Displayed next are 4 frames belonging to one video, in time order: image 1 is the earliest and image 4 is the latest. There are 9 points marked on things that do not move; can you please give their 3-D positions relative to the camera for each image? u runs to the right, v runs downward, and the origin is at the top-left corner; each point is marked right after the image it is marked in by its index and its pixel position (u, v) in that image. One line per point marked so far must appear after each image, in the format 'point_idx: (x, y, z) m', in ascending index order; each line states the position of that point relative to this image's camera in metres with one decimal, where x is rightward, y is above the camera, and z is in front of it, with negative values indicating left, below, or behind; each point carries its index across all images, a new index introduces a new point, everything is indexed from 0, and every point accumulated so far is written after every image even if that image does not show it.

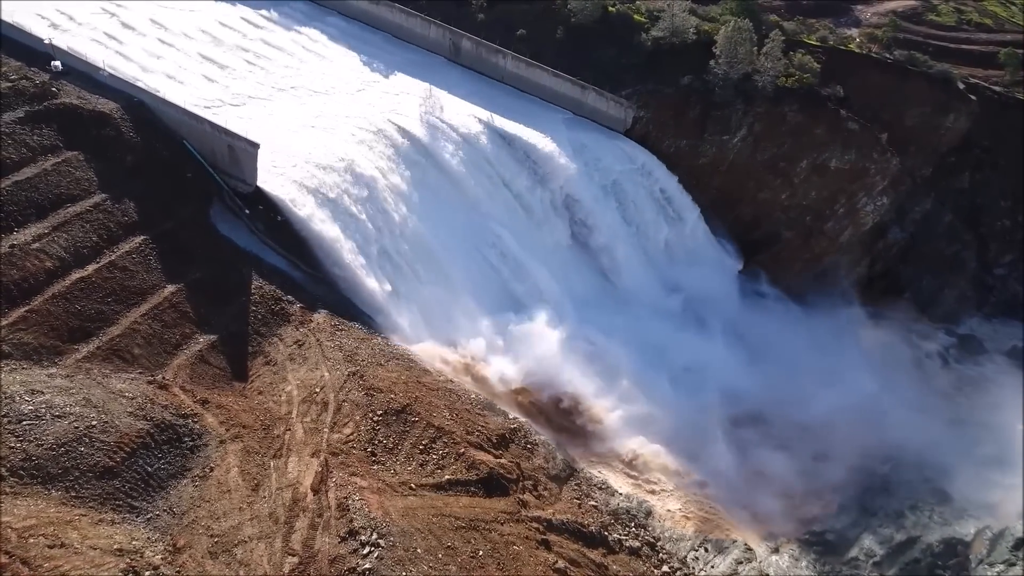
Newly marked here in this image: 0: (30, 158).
0: (-13.0, +3.5, +17.7) m
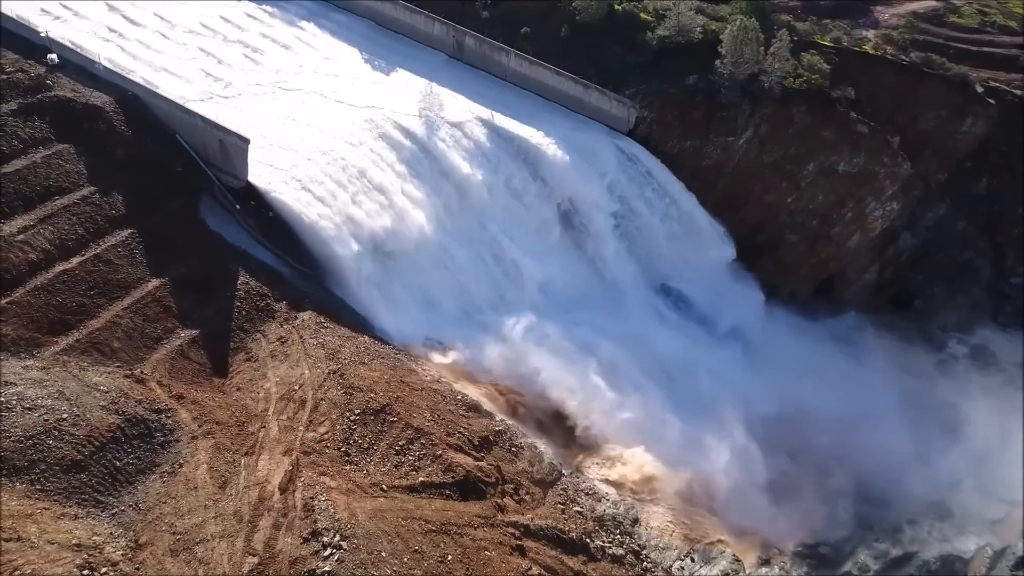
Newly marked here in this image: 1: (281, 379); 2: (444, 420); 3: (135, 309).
0: (-13.2, +3.7, +17.8) m
1: (-5.8, -2.2, +16.4) m
2: (-1.8, -3.3, +16.8) m
3: (-9.5, -0.5, +16.5) m
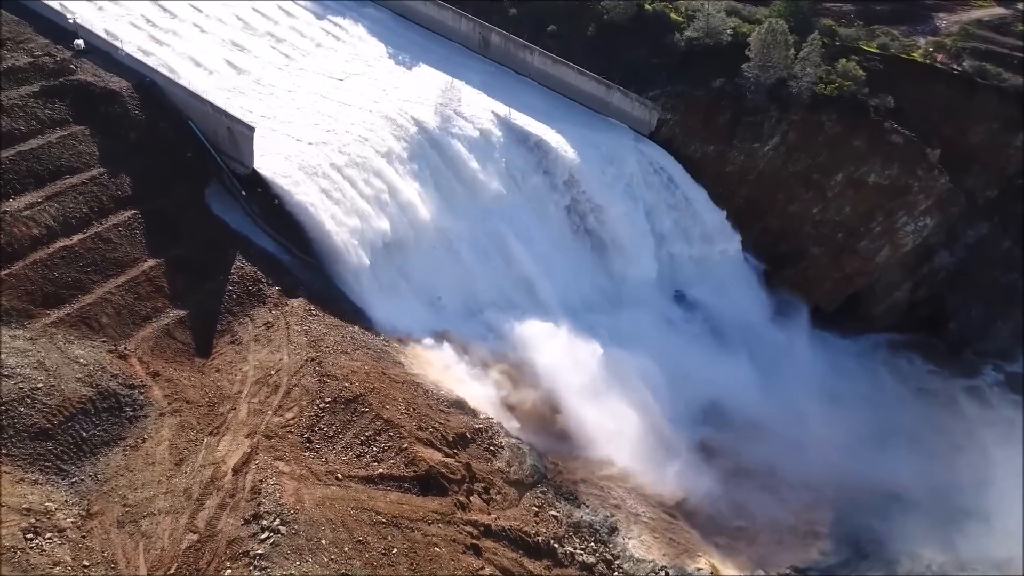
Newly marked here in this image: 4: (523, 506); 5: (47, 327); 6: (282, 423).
0: (-13.3, +4.4, +18.7) m
1: (-6.3, -1.9, +16.7) m
2: (-2.3, -3.2, +16.8) m
3: (-9.9, 0.0, +17.1) m
4: (+0.3, -5.4, +16.6) m
5: (-11.1, -0.9, +16.0) m
6: (-5.3, -3.2, +15.6) m
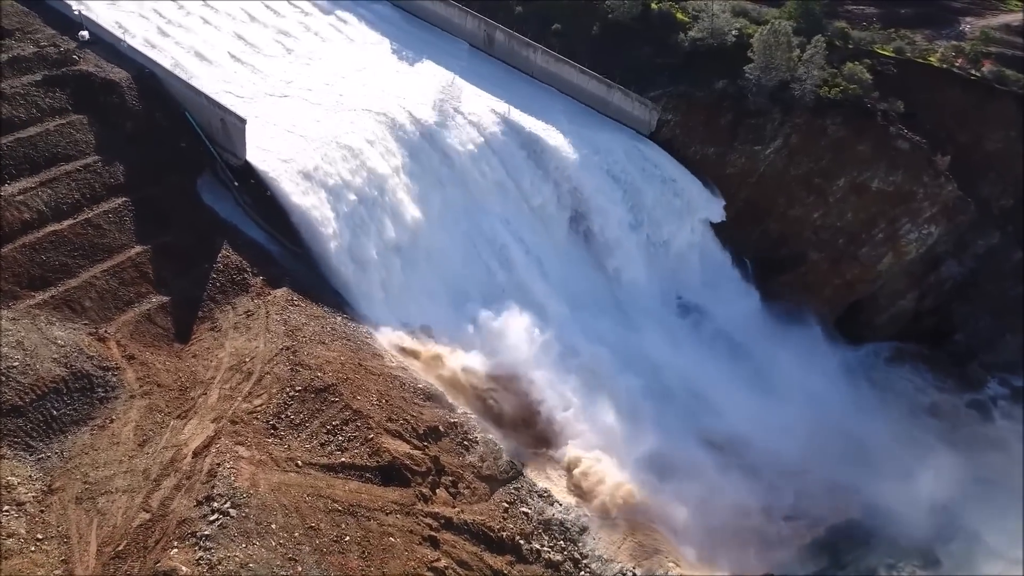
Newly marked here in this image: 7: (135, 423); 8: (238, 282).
0: (-13.7, +4.9, +19.3) m
1: (-7.0, -1.6, +17.1) m
2: (-3.0, -3.0, +17.0) m
3: (-10.4, +0.4, +17.6) m
4: (-0.5, -5.4, +16.7) m
5: (-11.8, -0.5, +16.5) m
6: (-6.0, -2.9, +15.9) m
7: (-8.3, -3.1, +15.3) m
8: (-7.6, +0.2, +18.5) m
